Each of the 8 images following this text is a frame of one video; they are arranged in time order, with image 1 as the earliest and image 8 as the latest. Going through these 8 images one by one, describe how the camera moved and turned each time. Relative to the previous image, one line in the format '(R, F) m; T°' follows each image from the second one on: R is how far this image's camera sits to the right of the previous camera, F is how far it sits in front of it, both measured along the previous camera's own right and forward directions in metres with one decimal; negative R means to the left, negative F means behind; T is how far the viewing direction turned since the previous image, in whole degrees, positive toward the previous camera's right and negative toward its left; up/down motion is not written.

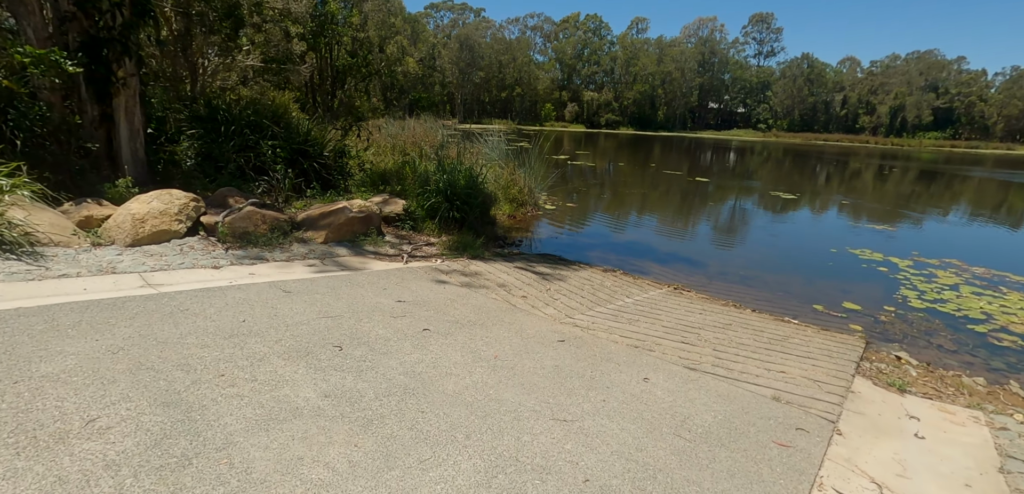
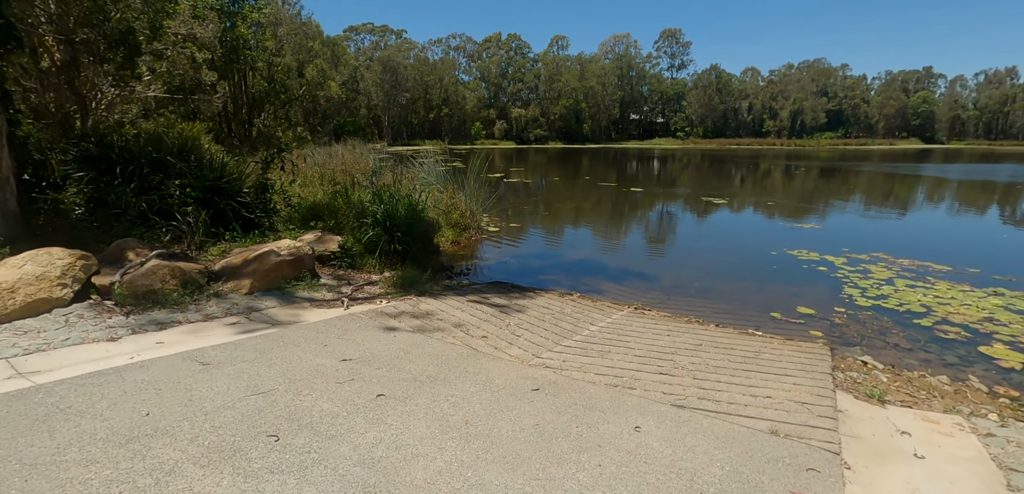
(-0.2, +0.5) m; +7°
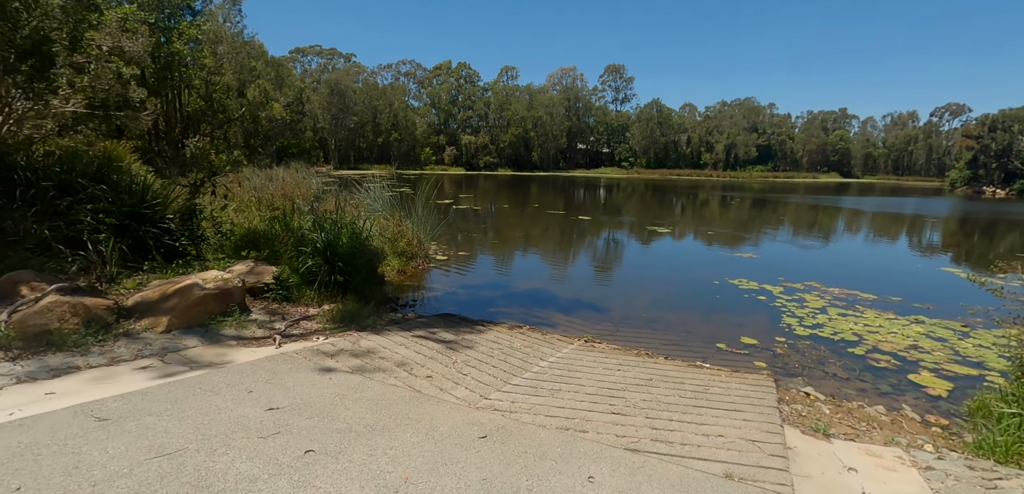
(0.0, +0.2) m; +6°
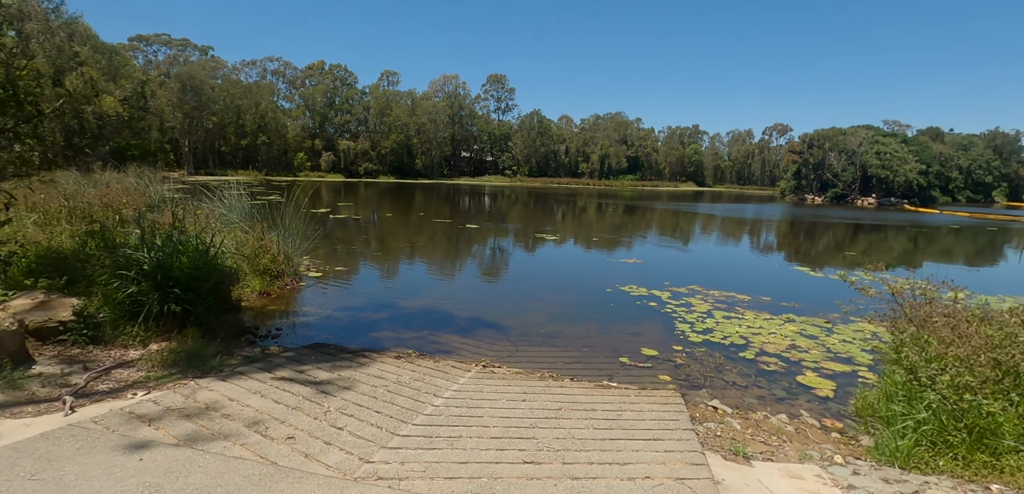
(0.0, +0.8) m; +13°
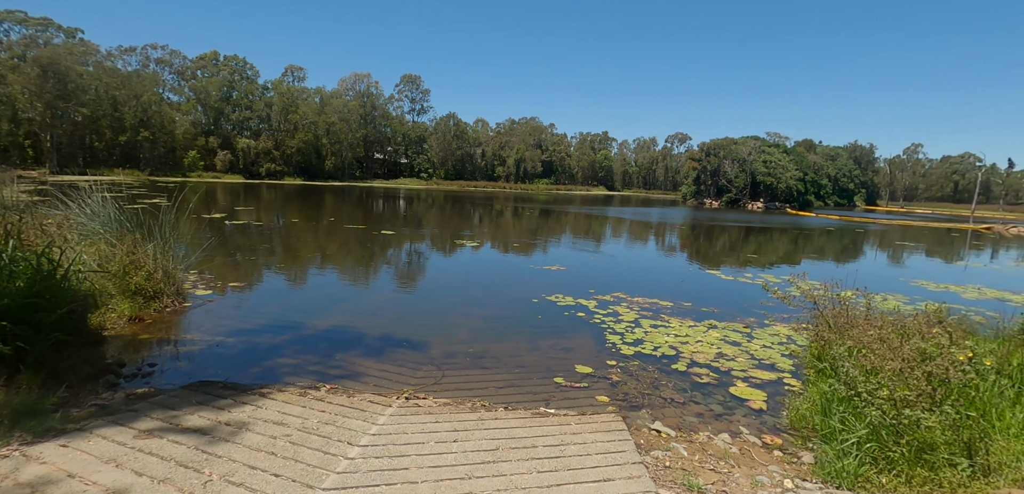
(-0.1, +0.6) m; +10°
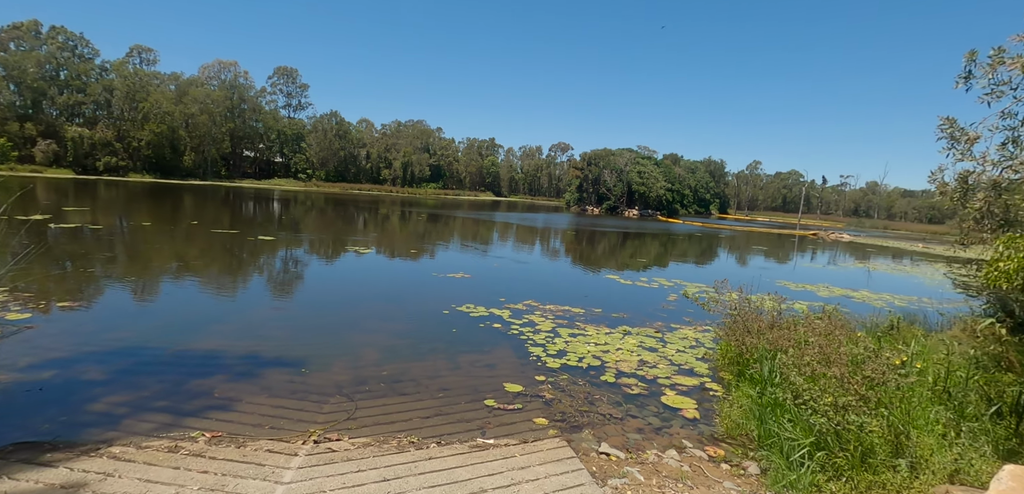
(-0.4, +0.7) m; +13°
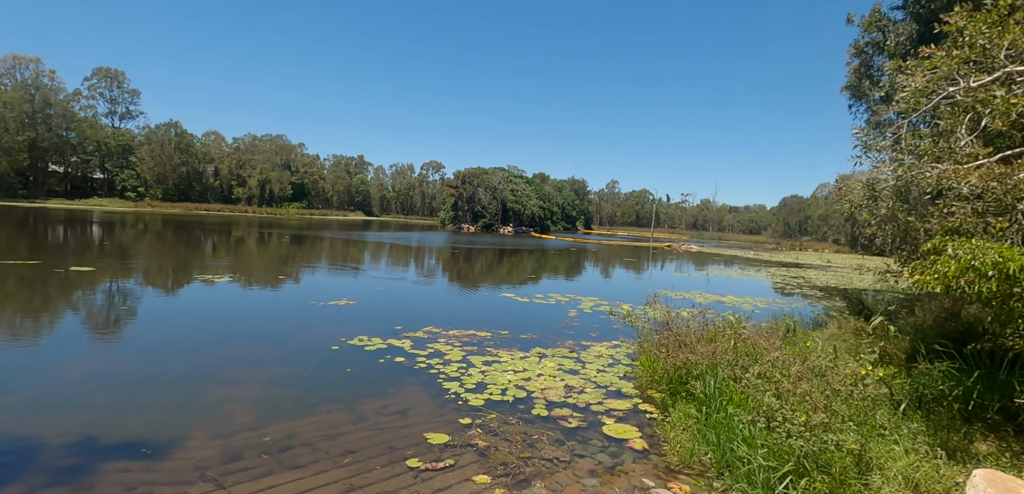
(-0.5, +1.0) m; +14°
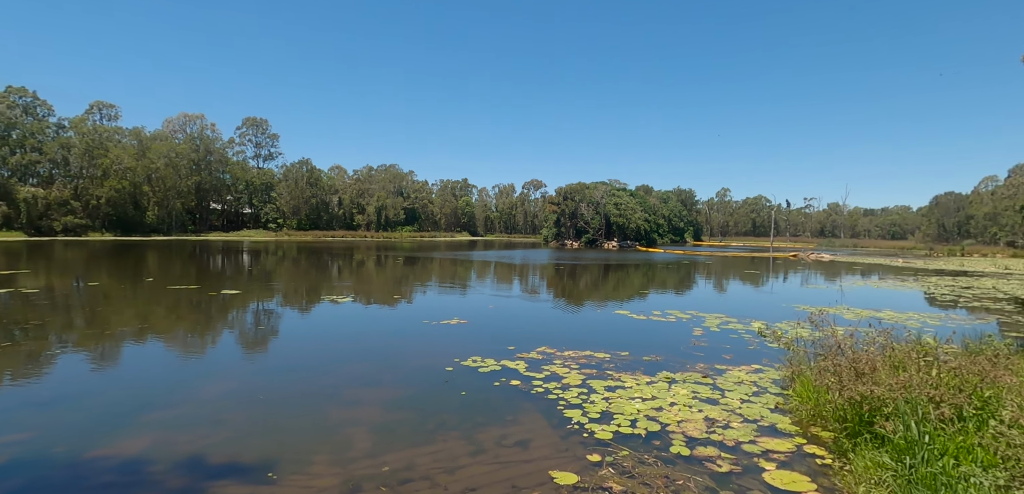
(-0.2, +0.6) m; -12°
